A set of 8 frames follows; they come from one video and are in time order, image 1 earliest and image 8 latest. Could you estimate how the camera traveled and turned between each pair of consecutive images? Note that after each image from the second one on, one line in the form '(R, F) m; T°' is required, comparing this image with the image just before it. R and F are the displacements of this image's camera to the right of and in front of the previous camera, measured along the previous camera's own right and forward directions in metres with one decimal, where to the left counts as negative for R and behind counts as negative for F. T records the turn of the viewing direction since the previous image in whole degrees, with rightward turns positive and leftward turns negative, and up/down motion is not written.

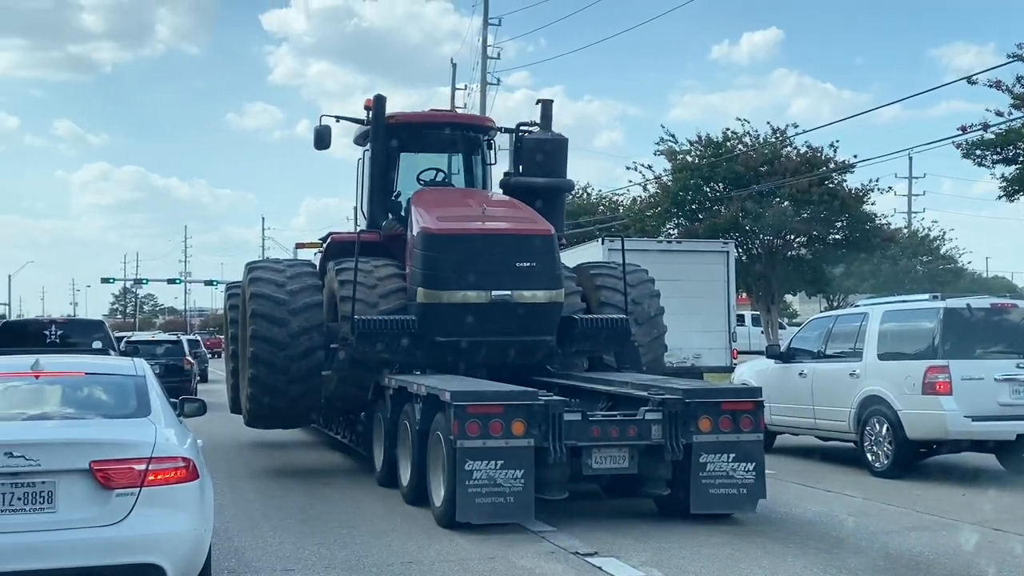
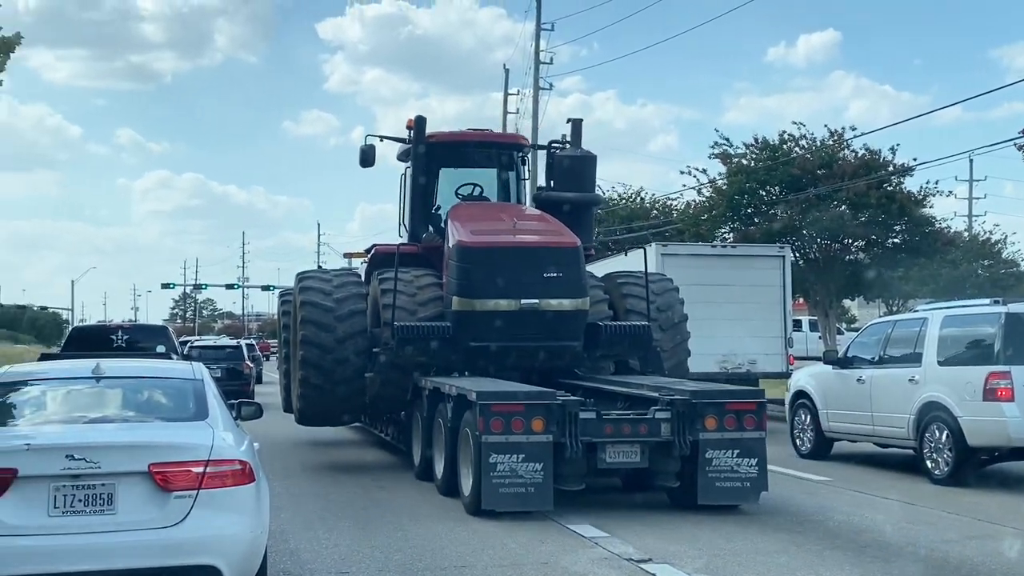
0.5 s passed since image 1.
(0.0, 0.0) m; -3°
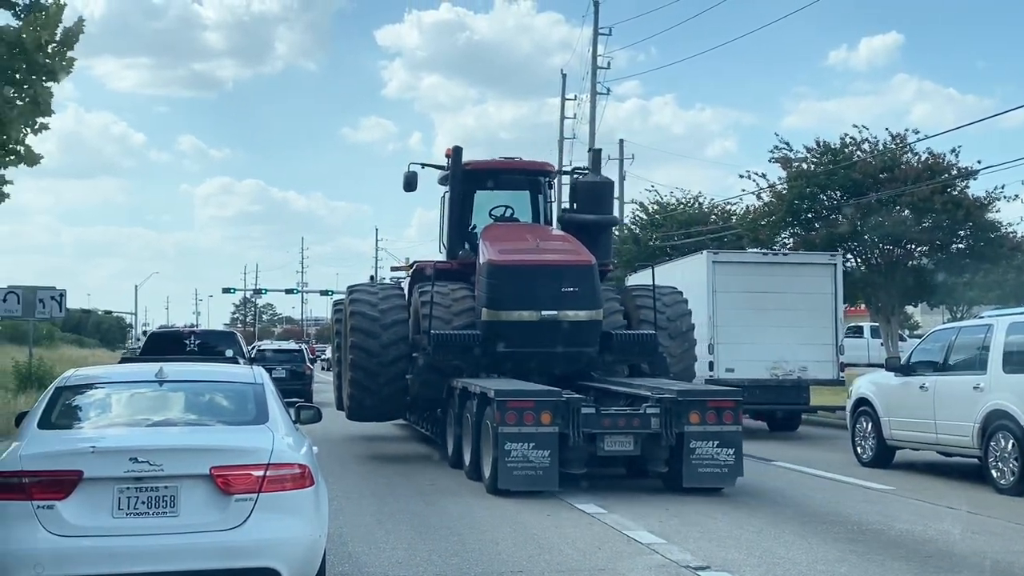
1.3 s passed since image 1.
(0.0, 0.0) m; -3°
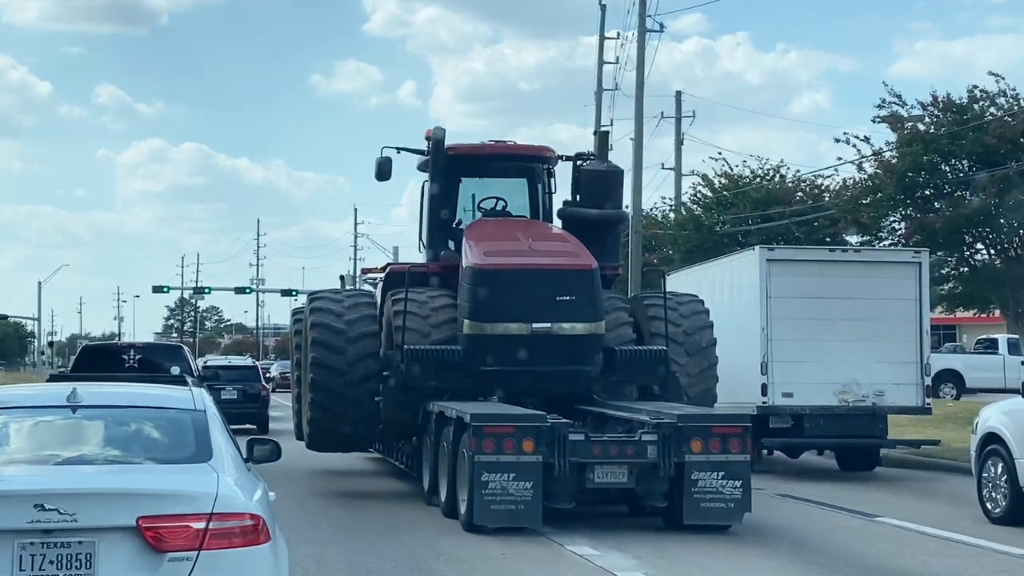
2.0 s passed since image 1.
(-0.3, +1.6) m; +3°
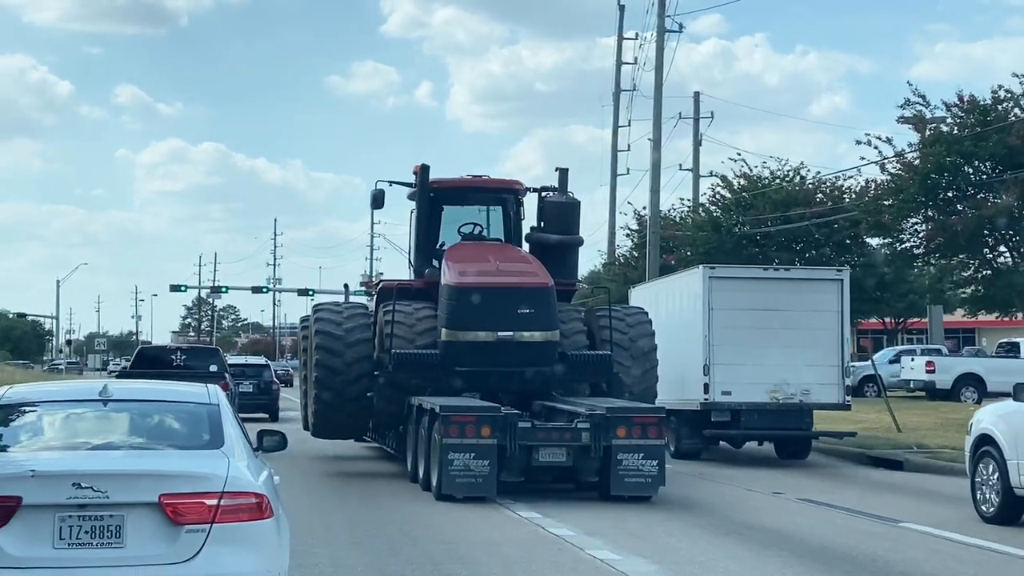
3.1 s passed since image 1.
(+0.3, -1.0) m; -1°
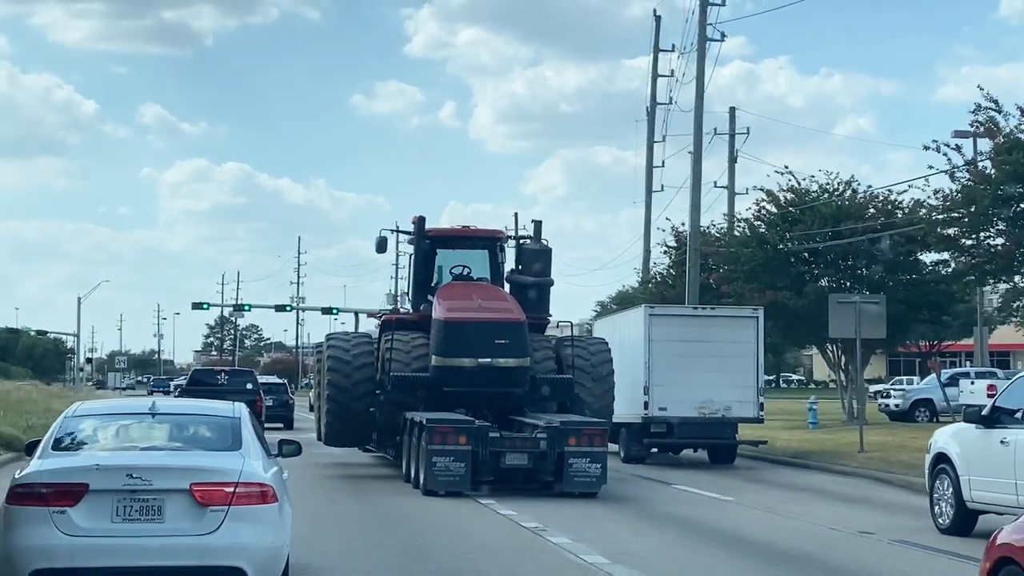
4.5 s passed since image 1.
(+0.6, -2.3) m; -1°
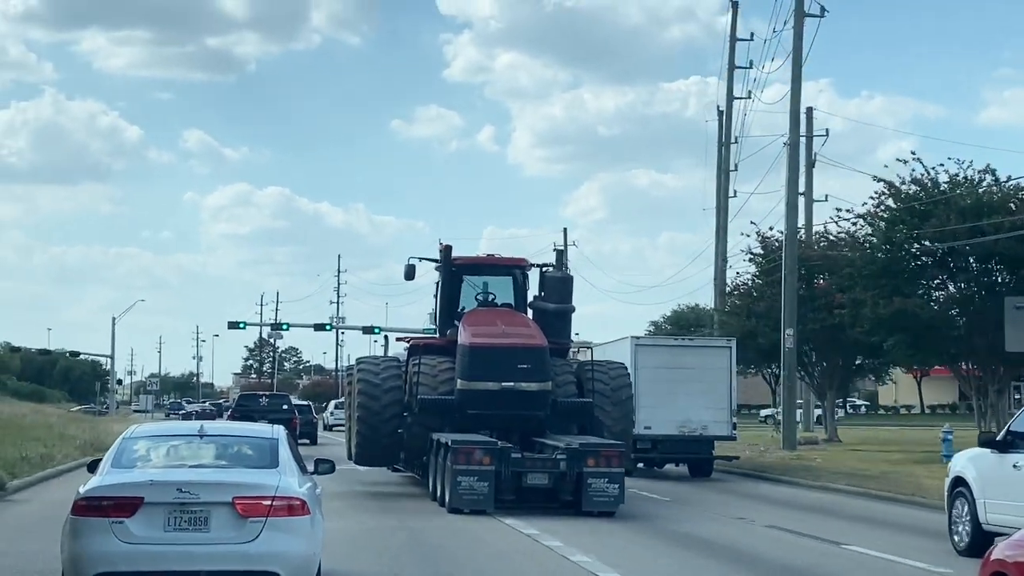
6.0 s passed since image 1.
(+0.2, -1.0) m; -2°
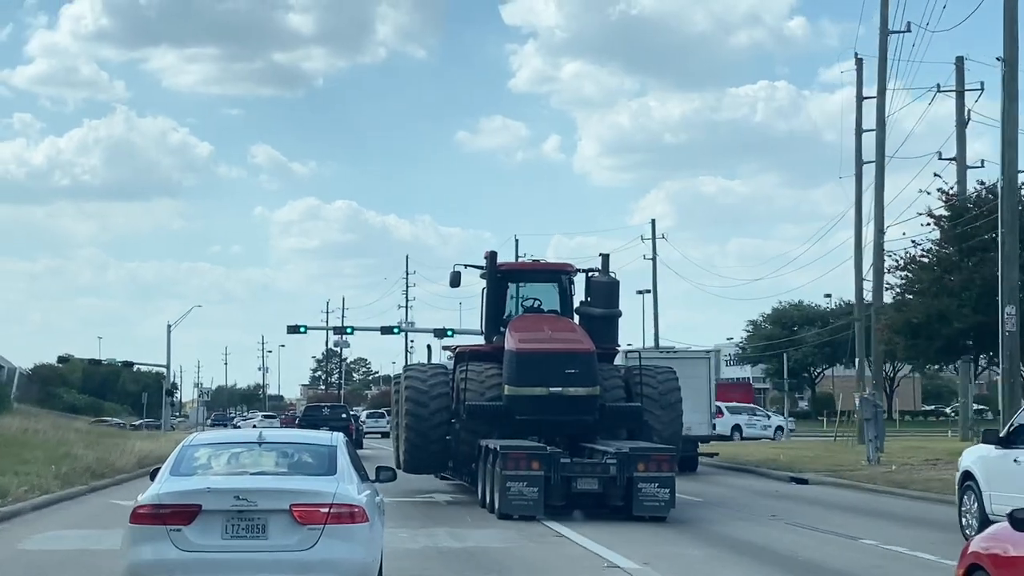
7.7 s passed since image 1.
(+0.2, -0.2) m; -3°
